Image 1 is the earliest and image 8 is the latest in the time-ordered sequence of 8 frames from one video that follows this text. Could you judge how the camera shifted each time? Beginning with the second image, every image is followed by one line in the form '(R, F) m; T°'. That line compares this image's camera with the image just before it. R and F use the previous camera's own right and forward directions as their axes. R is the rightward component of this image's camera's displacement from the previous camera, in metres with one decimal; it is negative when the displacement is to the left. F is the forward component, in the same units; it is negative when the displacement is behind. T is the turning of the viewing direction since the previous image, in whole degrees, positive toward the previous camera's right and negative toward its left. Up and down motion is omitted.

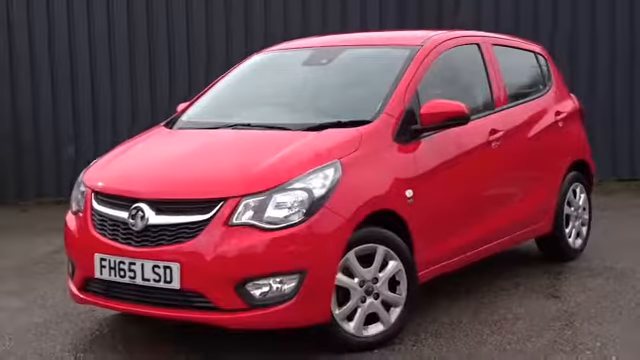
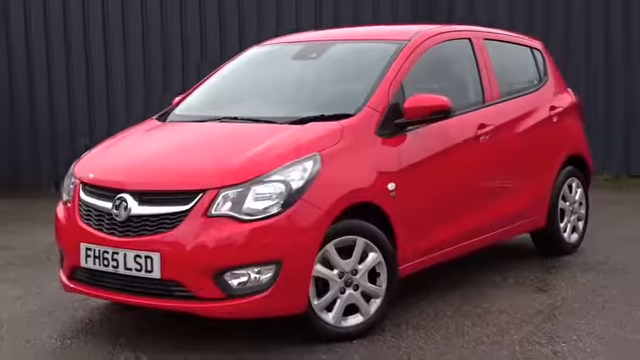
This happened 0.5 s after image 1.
(+0.2, -0.1) m; -2°
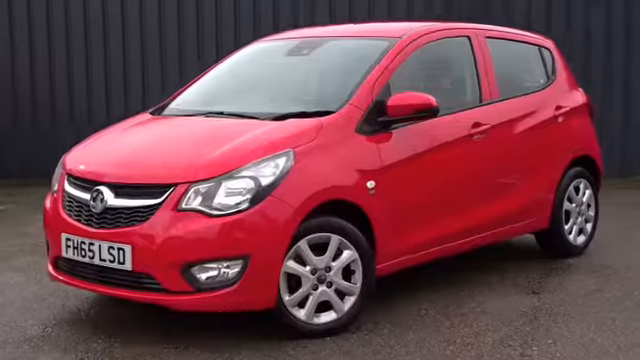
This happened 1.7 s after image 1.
(+0.4, 0.0) m; -4°
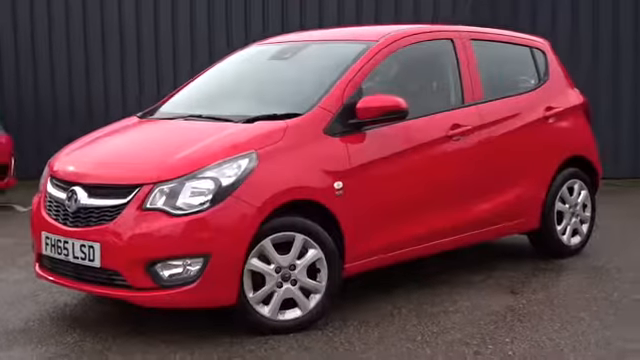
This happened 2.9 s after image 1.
(+0.5, -0.1) m; -4°
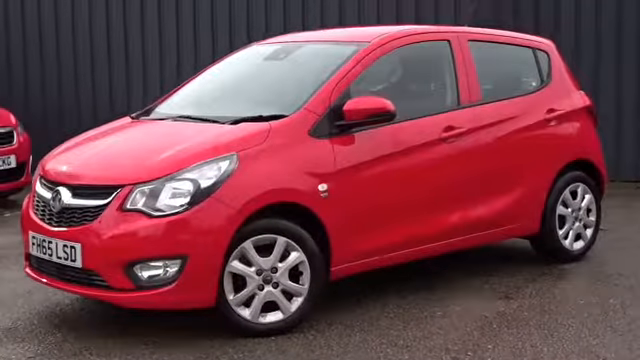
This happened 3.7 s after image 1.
(+0.3, 0.0) m; -2°
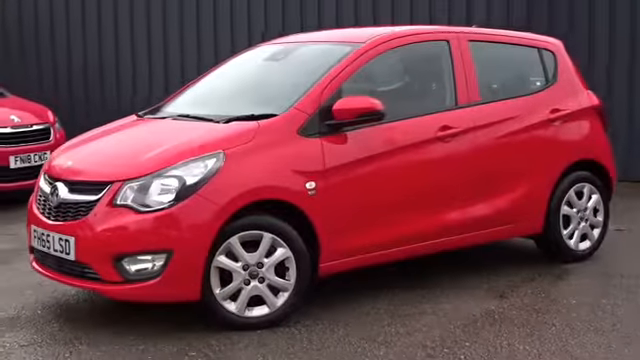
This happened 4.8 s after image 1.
(+0.4, -0.1) m; -4°
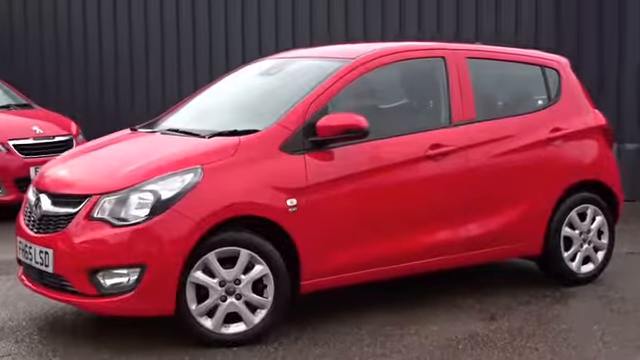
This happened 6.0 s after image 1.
(+0.3, +0.1) m; -3°
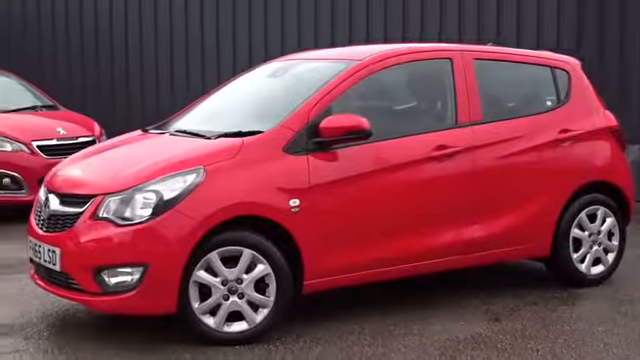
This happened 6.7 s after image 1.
(+0.2, 0.0) m; -2°
